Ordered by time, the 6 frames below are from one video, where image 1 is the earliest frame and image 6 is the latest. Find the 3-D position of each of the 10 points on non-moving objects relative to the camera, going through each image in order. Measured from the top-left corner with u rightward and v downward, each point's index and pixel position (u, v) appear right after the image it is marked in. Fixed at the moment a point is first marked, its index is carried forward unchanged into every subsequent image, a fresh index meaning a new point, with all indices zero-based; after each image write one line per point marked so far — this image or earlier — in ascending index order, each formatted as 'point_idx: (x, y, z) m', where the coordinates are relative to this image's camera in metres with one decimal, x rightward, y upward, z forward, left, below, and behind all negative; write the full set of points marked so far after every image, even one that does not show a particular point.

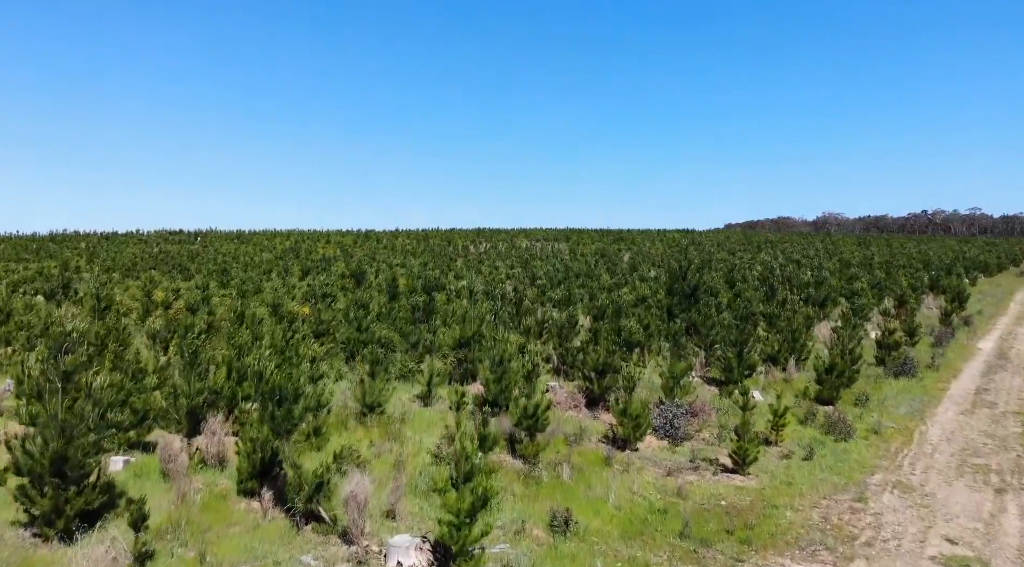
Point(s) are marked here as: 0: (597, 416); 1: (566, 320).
0: (+1.3, -2.1, +12.7) m
1: (+1.2, -0.9, +18.0) m
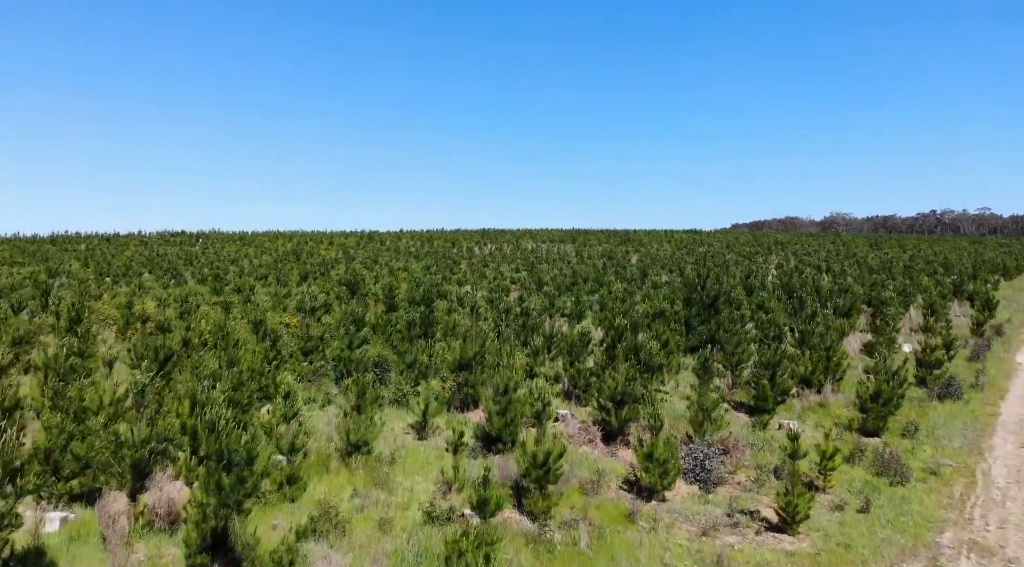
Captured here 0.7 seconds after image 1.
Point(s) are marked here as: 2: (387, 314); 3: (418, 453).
0: (+1.4, -2.4, +11.1) m
1: (+1.3, -1.1, +16.5) m
2: (-3.0, -0.8, +19.2) m
3: (-1.3, -2.3, +10.8) m
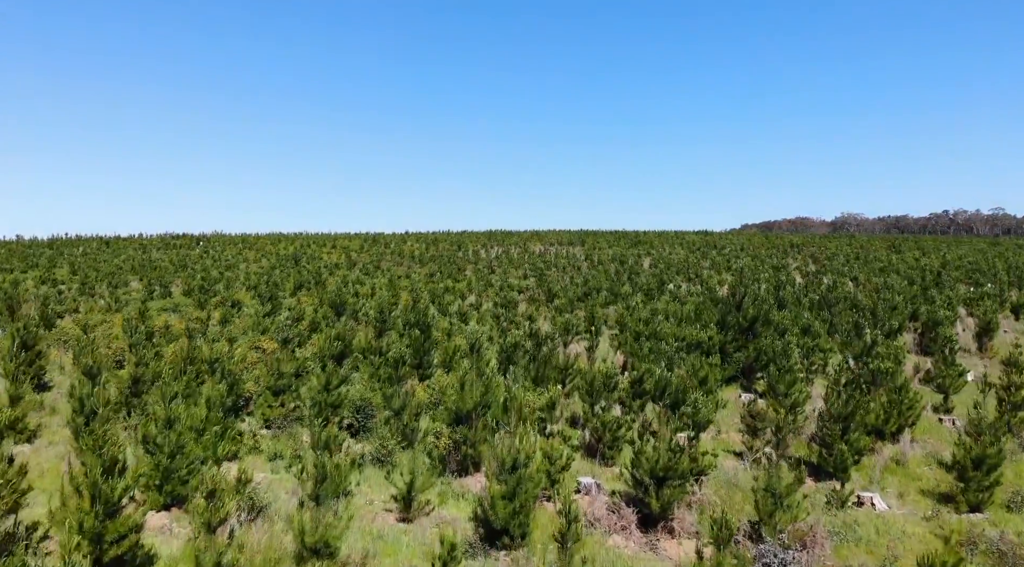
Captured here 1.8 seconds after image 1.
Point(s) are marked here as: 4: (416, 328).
0: (+1.5, -2.8, +8.5) m
1: (+1.5, -1.6, +13.9) m
2: (-2.8, -1.3, +16.7) m
3: (-1.2, -2.8, +8.2) m
4: (-2.3, -1.1, +19.3) m
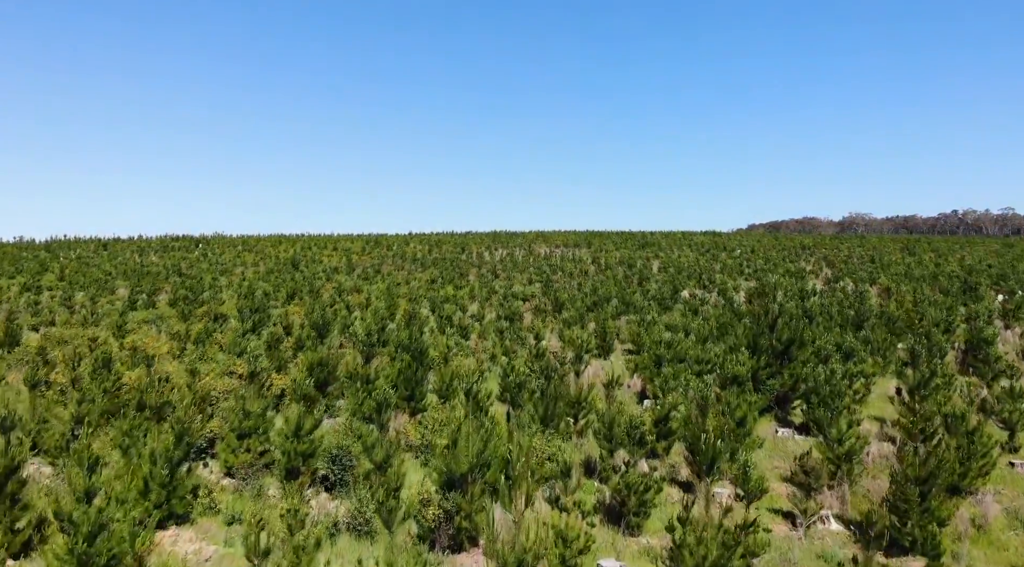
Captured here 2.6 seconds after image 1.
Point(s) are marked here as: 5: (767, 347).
0: (+1.6, -3.2, +6.5) m
1: (+1.5, -2.0, +11.9) m
2: (-2.7, -1.6, +14.7) m
3: (-1.1, -3.1, +6.3) m
4: (-2.2, -1.5, +17.4) m
5: (+5.1, -1.3, +16.2) m
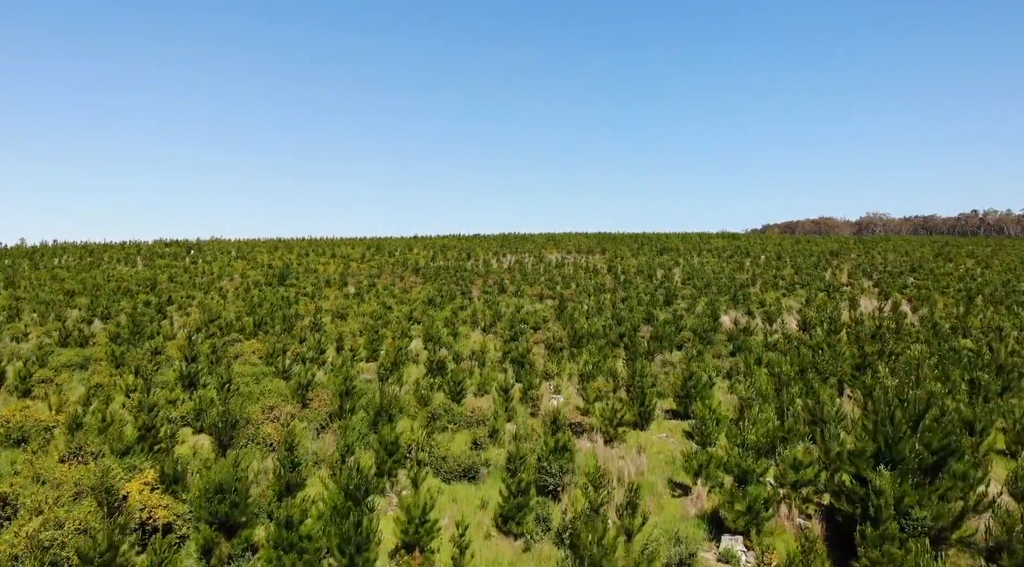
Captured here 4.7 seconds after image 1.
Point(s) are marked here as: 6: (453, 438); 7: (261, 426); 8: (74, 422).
0: (+1.5, -4.2, +1.0) m
1: (+1.6, -3.0, +6.3) m
2: (-2.6, -2.6, +9.2) m
3: (-1.1, -4.1, +0.8) m
4: (-2.1, -2.5, +11.9) m
5: (+5.2, -2.3, +10.6) m
6: (-1.1, -2.7, +15.0) m
7: (-4.5, -2.2, +15.0) m
8: (-8.3, -2.5, +15.2) m
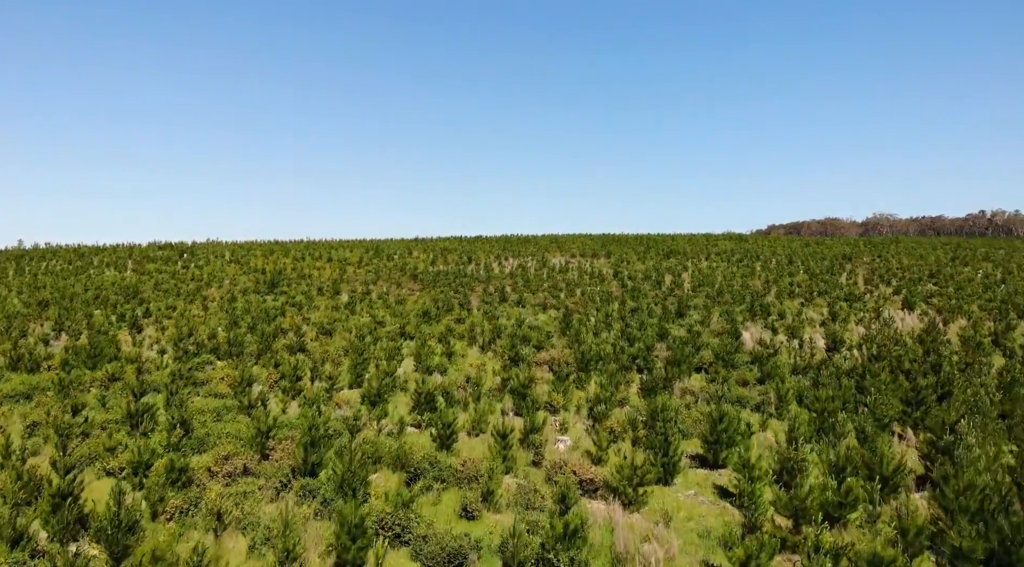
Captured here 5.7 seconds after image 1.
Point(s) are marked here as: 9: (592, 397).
0: (+1.5, -4.7, -1.7) m
1: (+1.5, -3.5, +3.6) m
2: (-2.7, -3.1, +6.5) m
3: (-1.2, -4.6, -1.9) m
4: (-2.2, -3.0, +9.2) m
5: (+5.2, -2.8, +7.9) m
6: (-1.1, -3.2, +12.3) m
7: (-4.6, -2.7, +12.4) m
8: (-8.3, -3.0, +12.6) m
9: (+1.9, -2.7, +18.9) m
